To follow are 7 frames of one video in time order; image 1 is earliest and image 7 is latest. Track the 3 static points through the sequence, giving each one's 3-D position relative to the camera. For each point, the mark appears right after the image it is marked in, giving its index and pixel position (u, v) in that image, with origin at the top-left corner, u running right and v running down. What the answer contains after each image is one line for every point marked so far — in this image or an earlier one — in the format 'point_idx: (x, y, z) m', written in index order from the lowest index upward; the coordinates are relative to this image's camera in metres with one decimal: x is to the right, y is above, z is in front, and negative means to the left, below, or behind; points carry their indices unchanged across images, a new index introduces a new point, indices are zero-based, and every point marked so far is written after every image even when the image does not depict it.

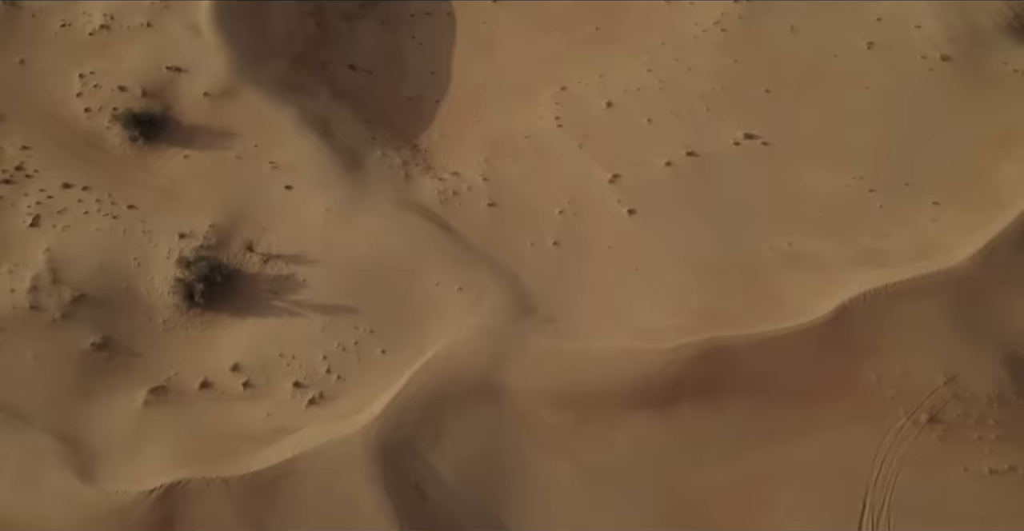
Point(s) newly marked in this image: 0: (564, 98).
0: (+0.5, +1.5, +6.2) m
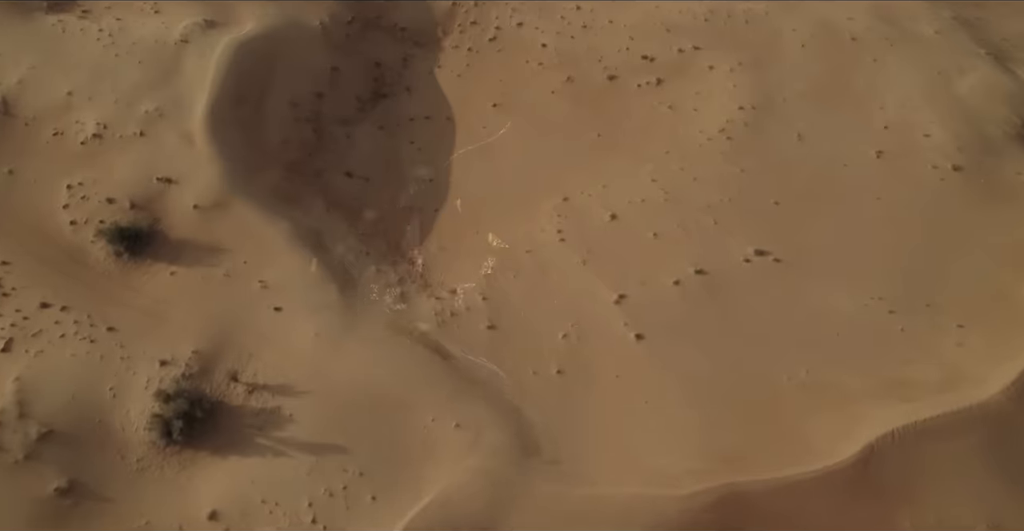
0: (+0.5, +0.5, +6.0) m
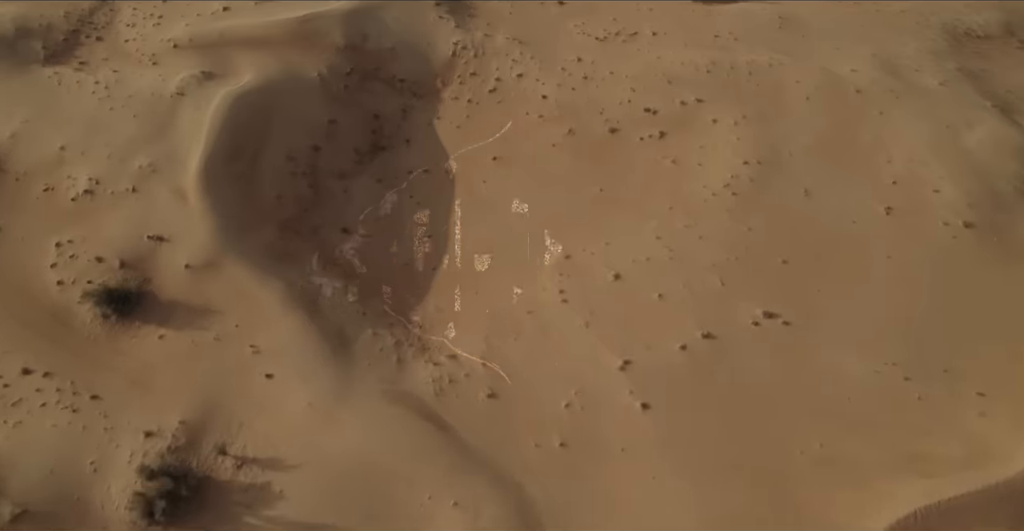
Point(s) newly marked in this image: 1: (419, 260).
0: (+0.5, 0.0, +5.8) m
1: (-0.8, 0.0, +6.1) m
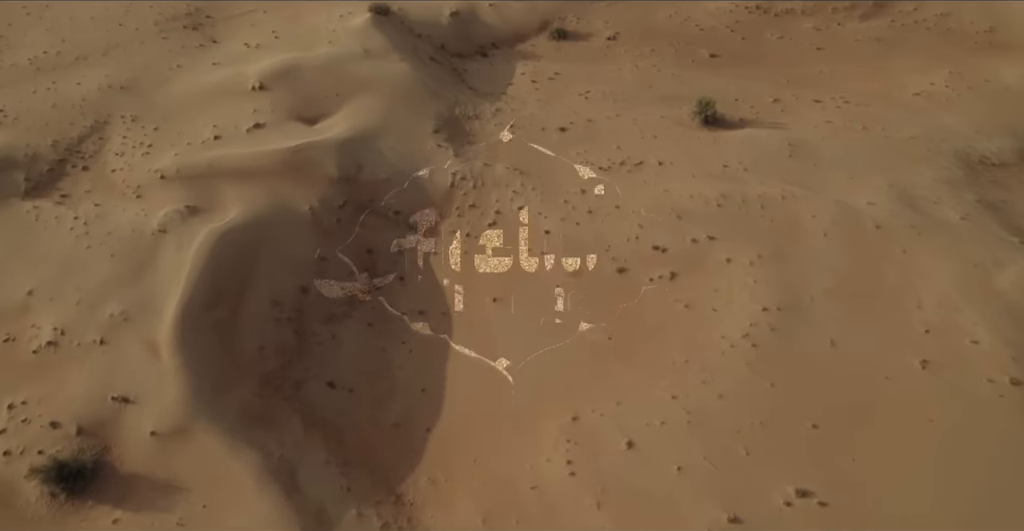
0: (+0.5, -1.3, +5.2) m
1: (-0.8, -1.2, +5.6) m
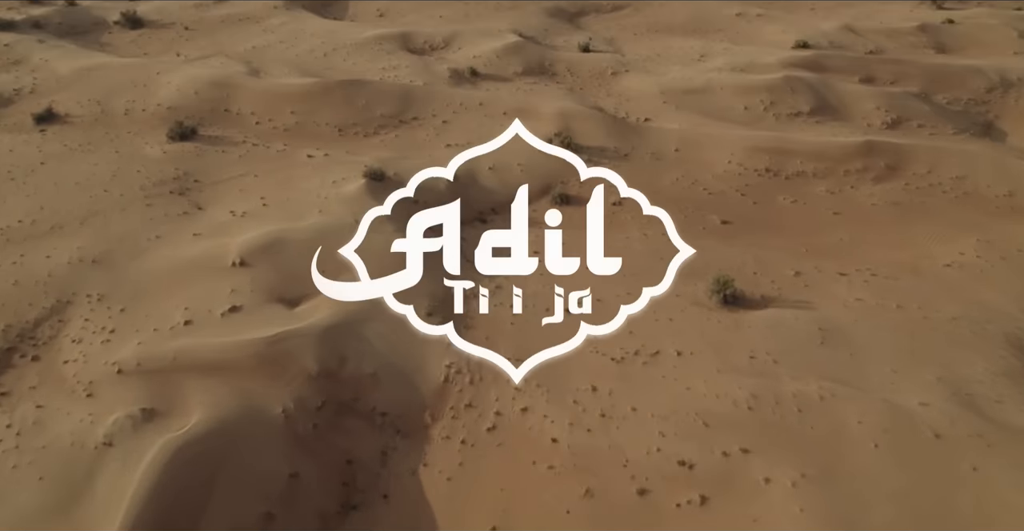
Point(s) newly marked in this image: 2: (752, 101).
0: (+0.5, -2.8, +4.1) m
1: (-0.8, -2.8, +4.4) m
2: (+4.1, +2.8, +12.0) m
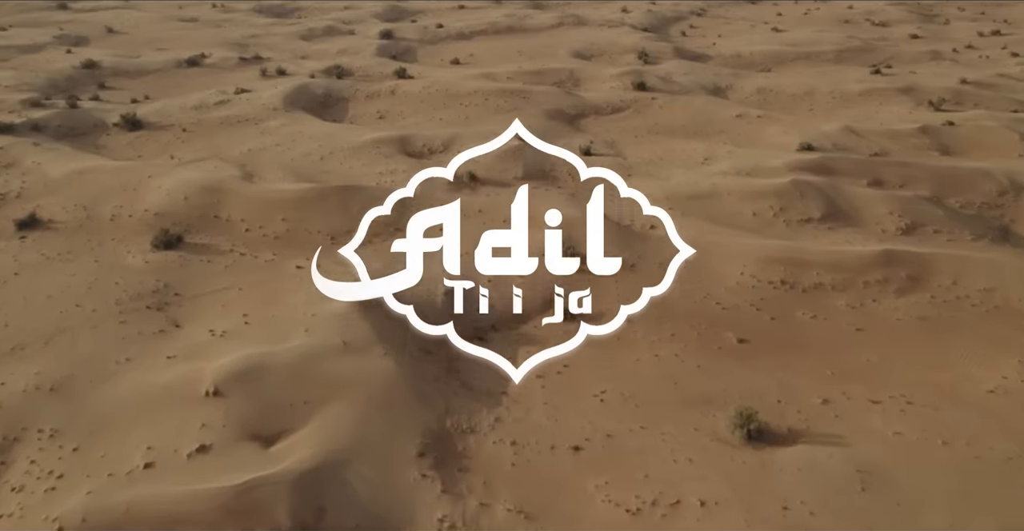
0: (+0.5, -3.6, +3.1) m
1: (-0.8, -3.7, +3.4) m
2: (+4.1, +1.0, +11.6) m
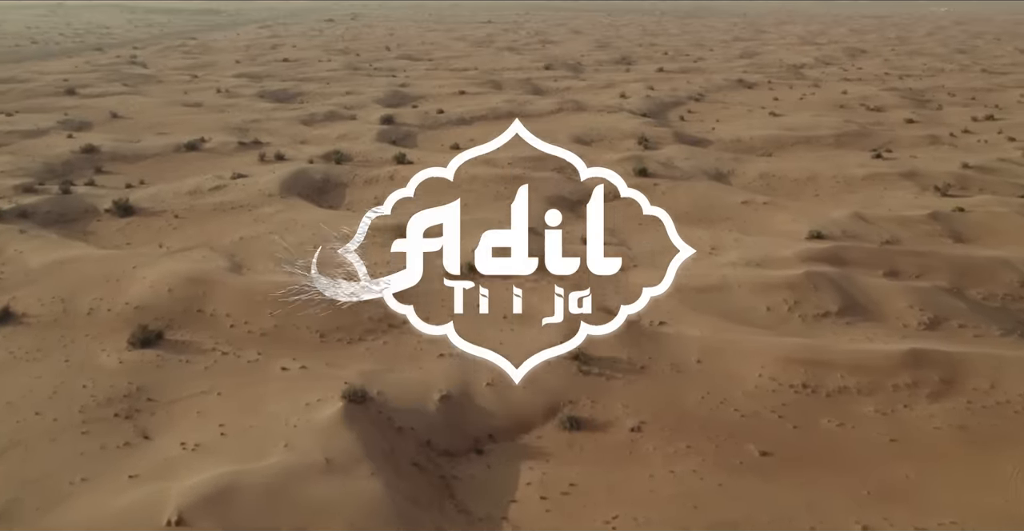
0: (+0.5, -4.2, +2.0) m
1: (-0.8, -4.3, +2.3) m
2: (+4.1, -0.5, +11.1) m
